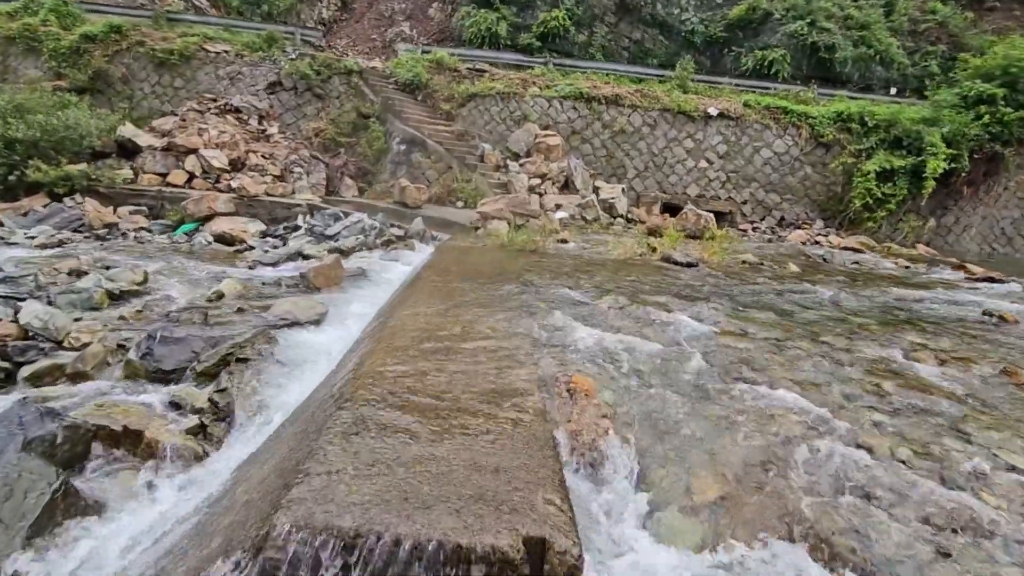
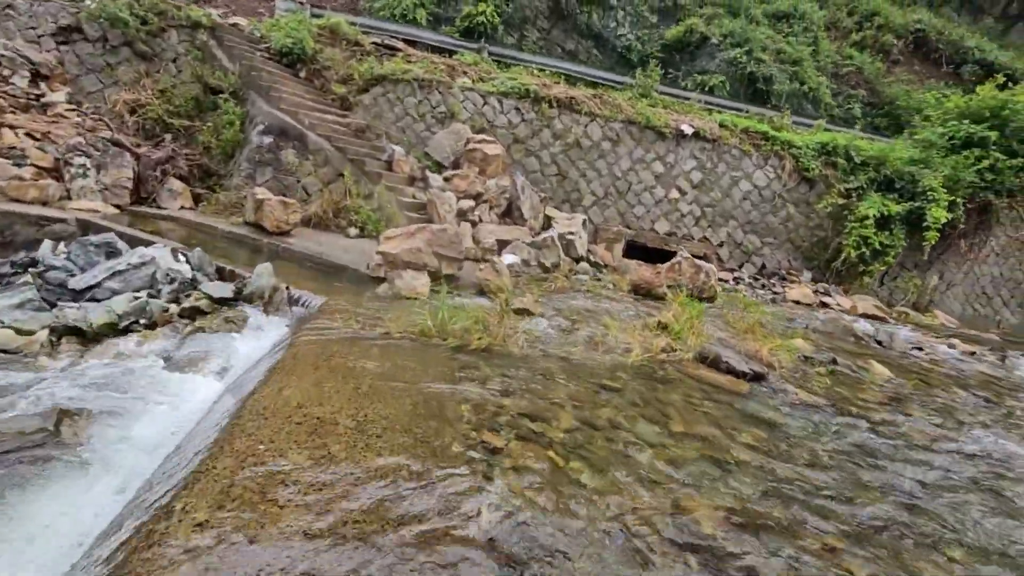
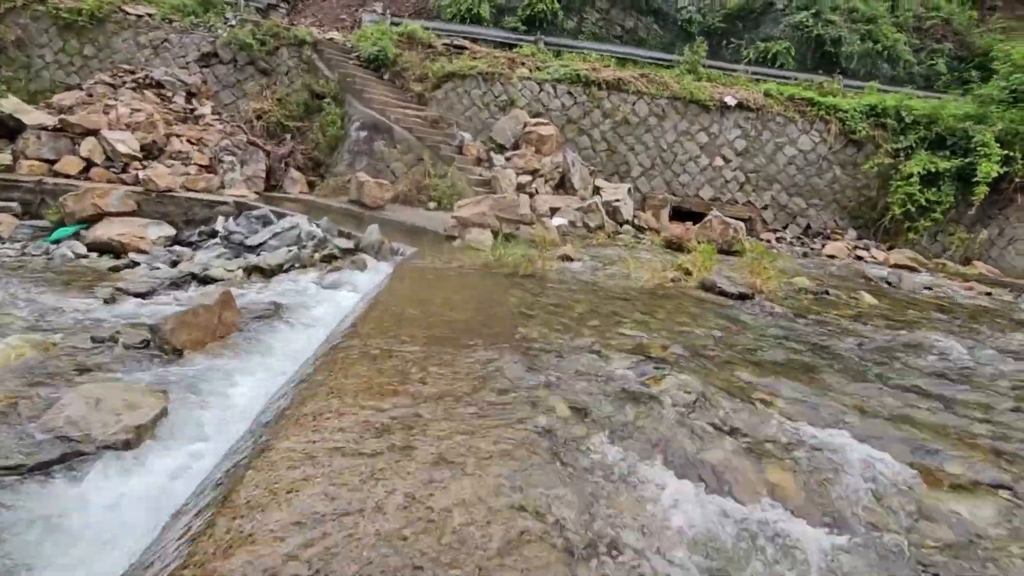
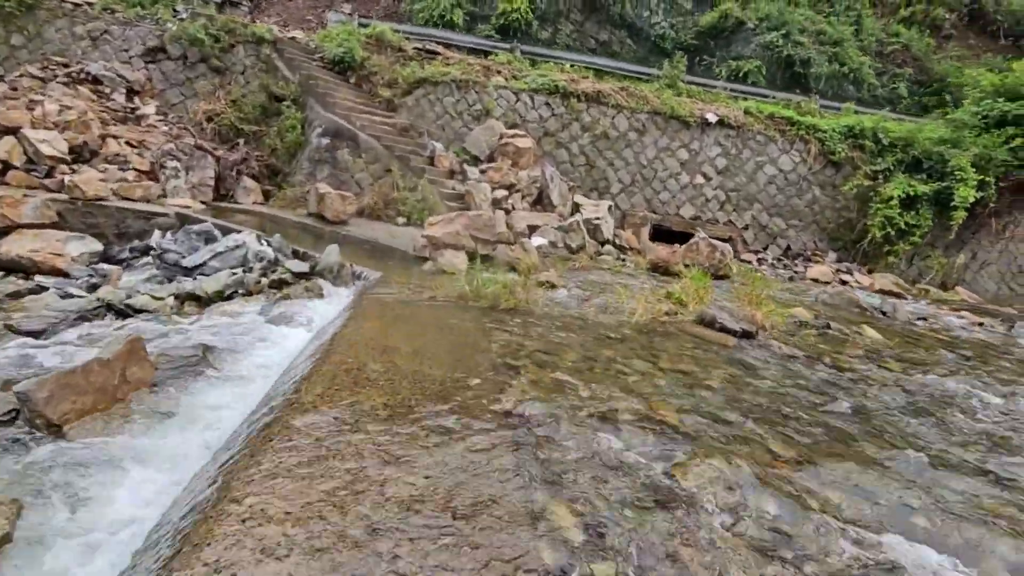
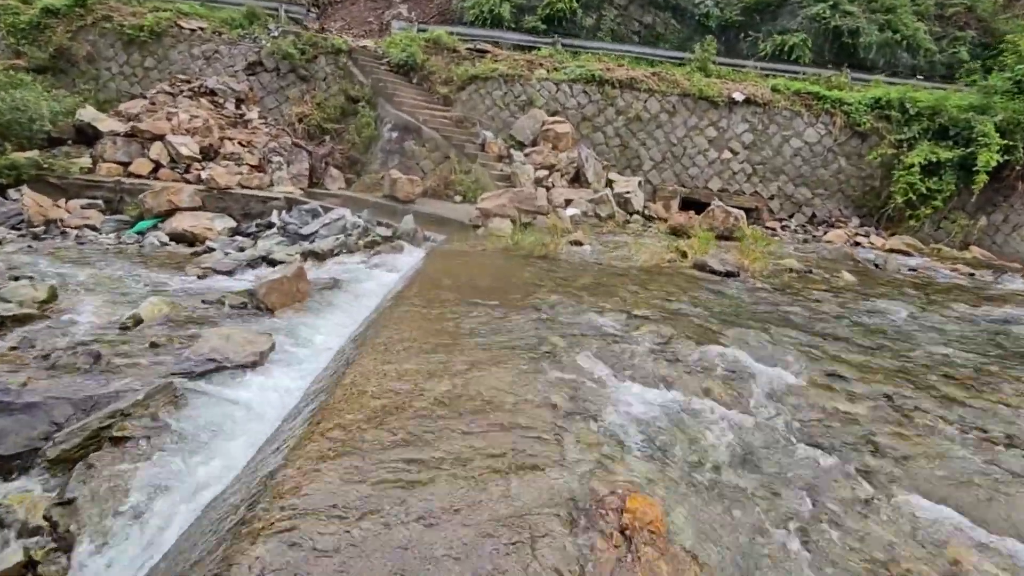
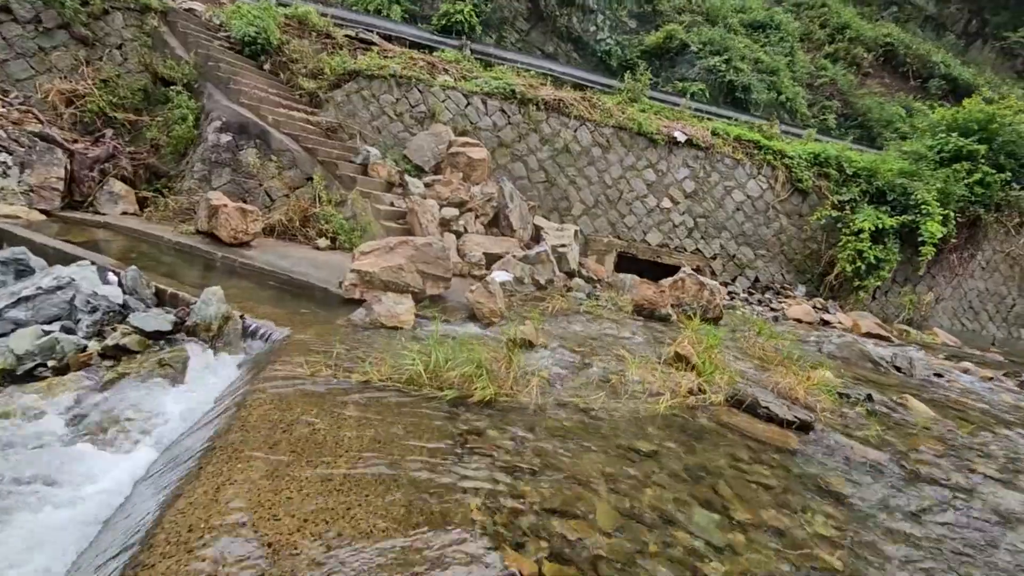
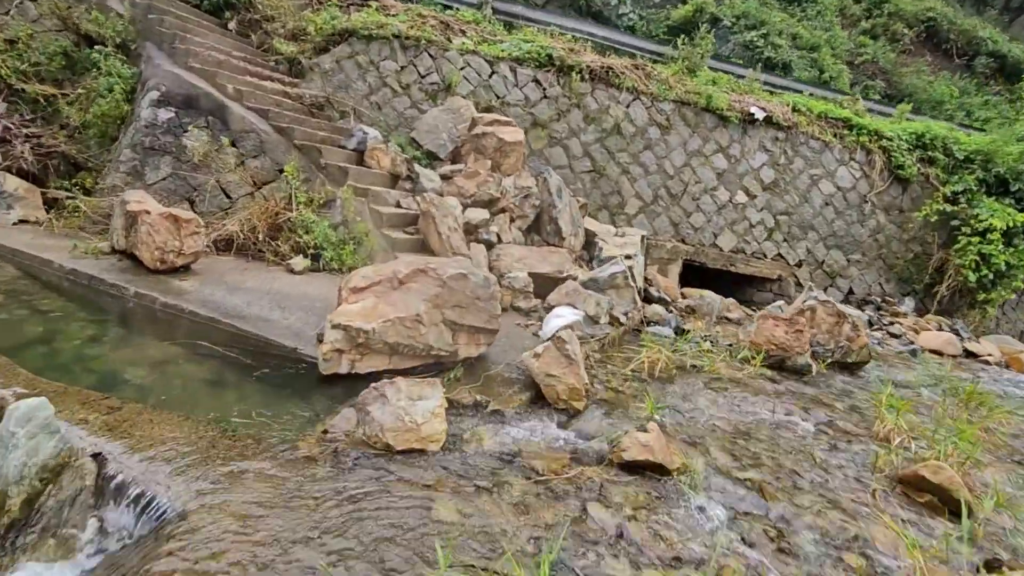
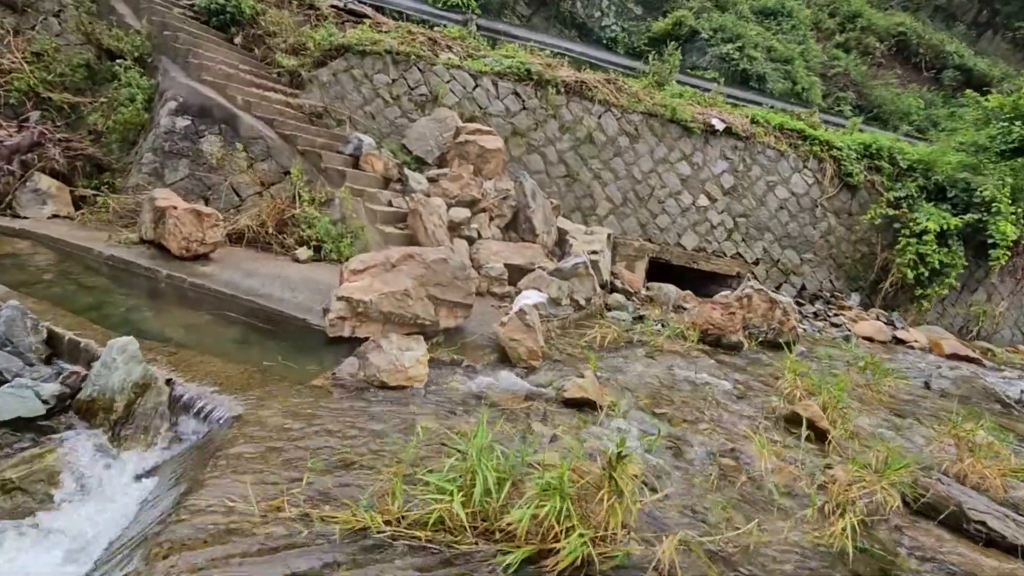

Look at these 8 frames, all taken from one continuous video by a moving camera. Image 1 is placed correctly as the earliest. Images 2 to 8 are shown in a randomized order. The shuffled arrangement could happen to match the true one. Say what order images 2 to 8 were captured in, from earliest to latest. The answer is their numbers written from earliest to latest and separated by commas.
5, 3, 4, 2, 6, 8, 7
